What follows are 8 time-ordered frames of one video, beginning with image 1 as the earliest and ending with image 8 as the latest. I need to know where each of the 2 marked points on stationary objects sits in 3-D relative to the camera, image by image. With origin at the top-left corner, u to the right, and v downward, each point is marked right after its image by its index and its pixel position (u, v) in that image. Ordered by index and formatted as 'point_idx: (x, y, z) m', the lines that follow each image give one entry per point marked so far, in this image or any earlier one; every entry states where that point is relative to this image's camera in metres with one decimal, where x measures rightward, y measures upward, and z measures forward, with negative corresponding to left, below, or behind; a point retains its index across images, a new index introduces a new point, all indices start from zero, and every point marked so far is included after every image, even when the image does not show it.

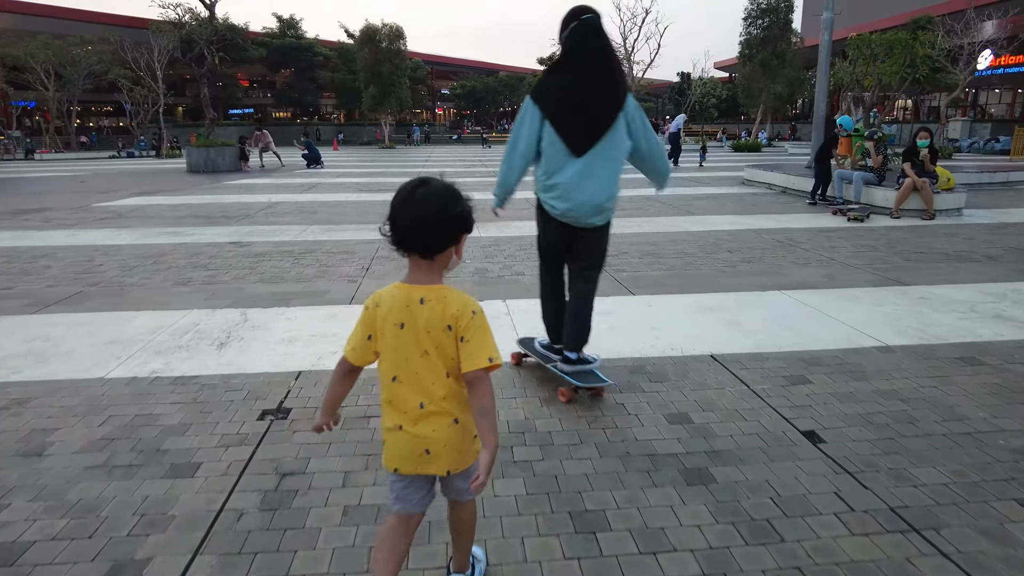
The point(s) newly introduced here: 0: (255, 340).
0: (-1.9, -0.4, +4.6) m
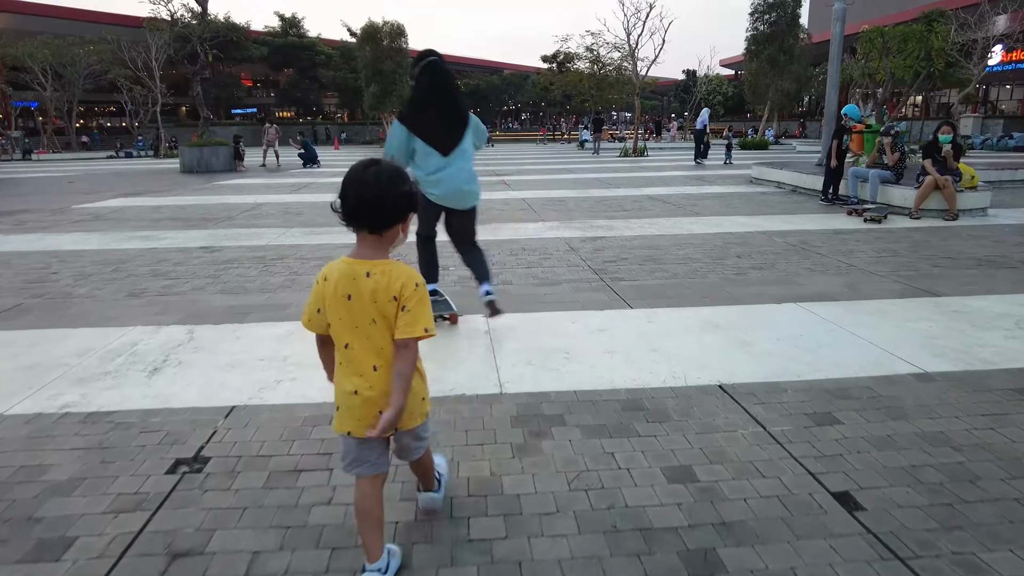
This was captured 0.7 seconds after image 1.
0: (-2.0, -0.5, +4.0) m
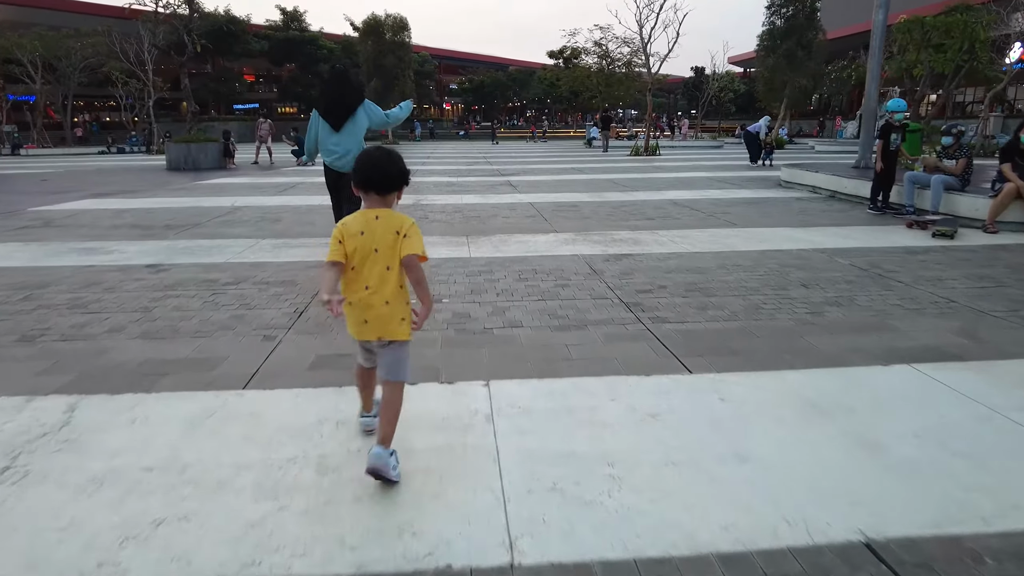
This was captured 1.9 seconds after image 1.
0: (-1.9, -0.8, +2.6) m
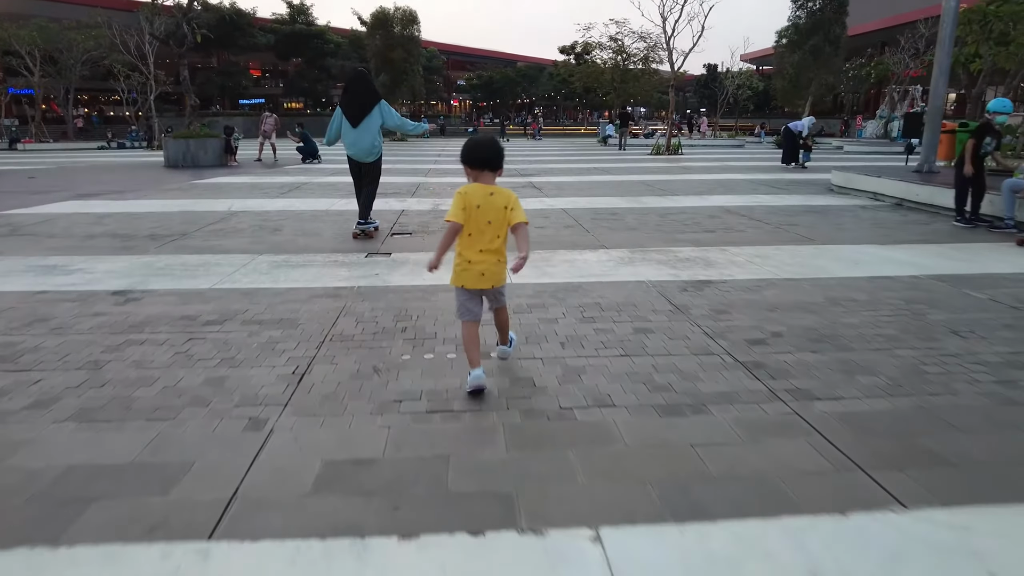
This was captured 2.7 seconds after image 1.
0: (-1.5, -1.1, +1.3) m
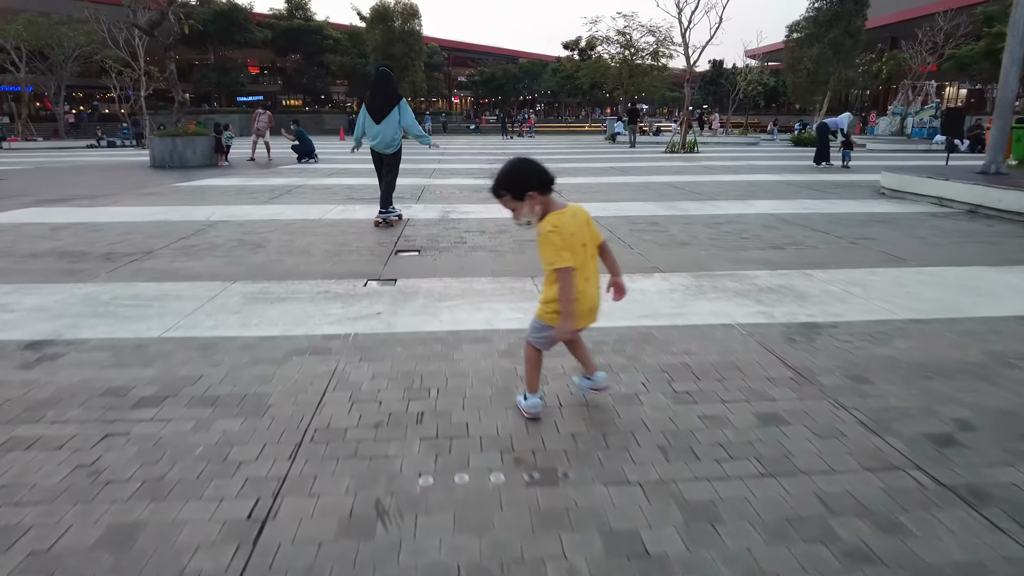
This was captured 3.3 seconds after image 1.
0: (-1.2, -1.4, -0.1) m
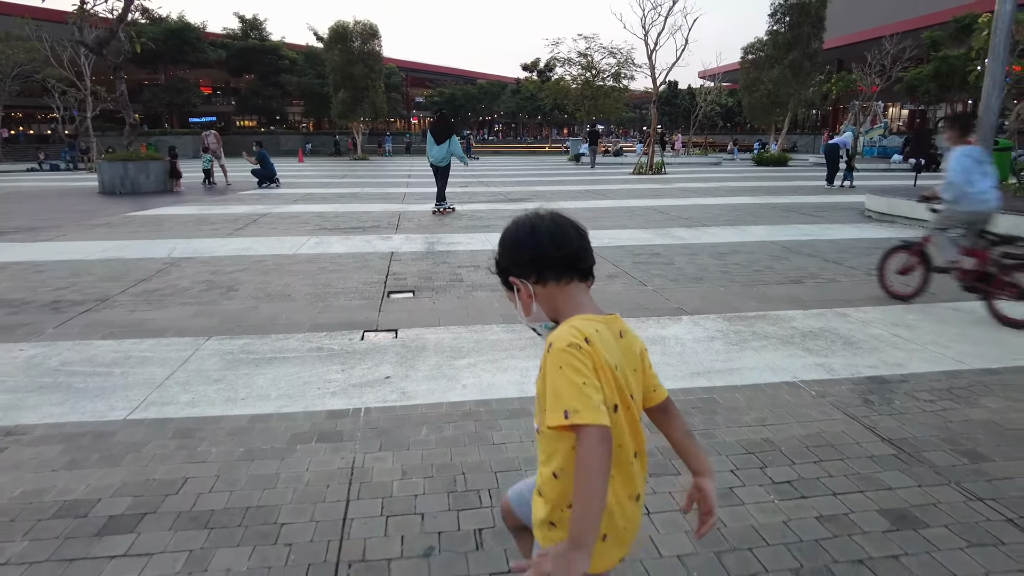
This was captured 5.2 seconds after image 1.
0: (-0.7, -1.7, -0.8) m
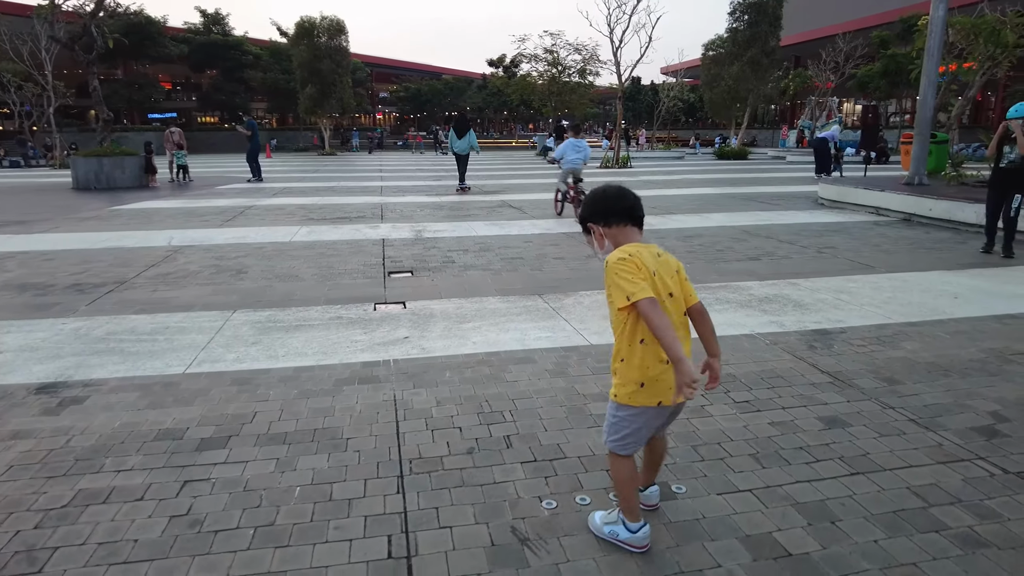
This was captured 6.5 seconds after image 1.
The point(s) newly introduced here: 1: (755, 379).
0: (-0.4, -1.5, -0.1) m
1: (+1.5, -0.5, +3.8) m
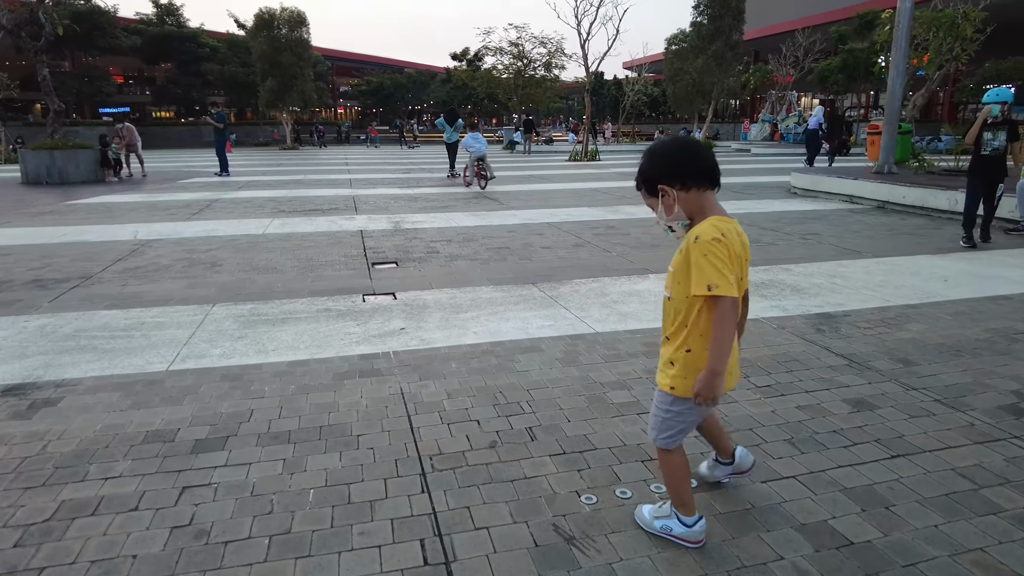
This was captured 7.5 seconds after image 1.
0: (-0.1, -1.5, -0.3) m
1: (+1.5, -0.4, +3.7) m
